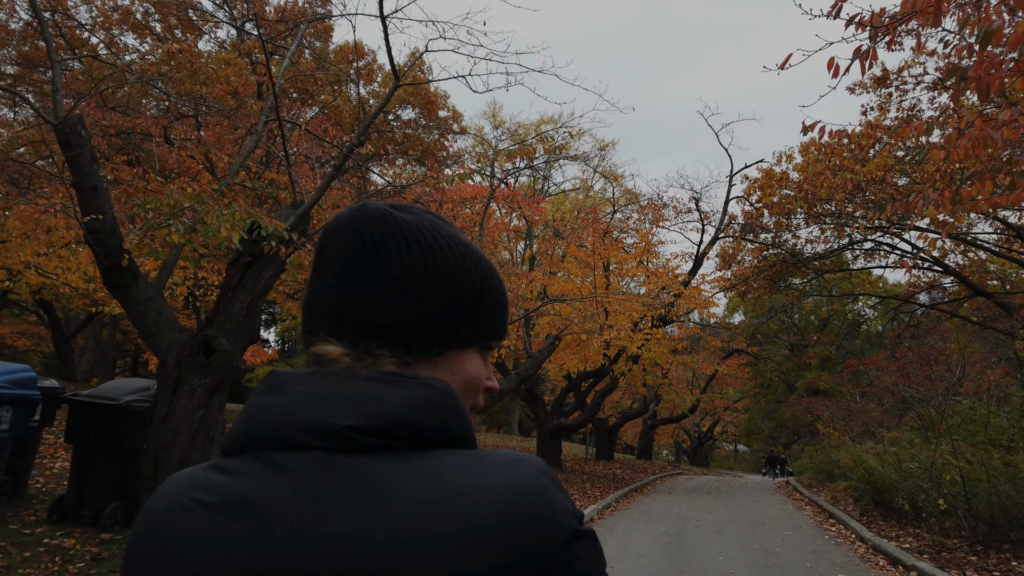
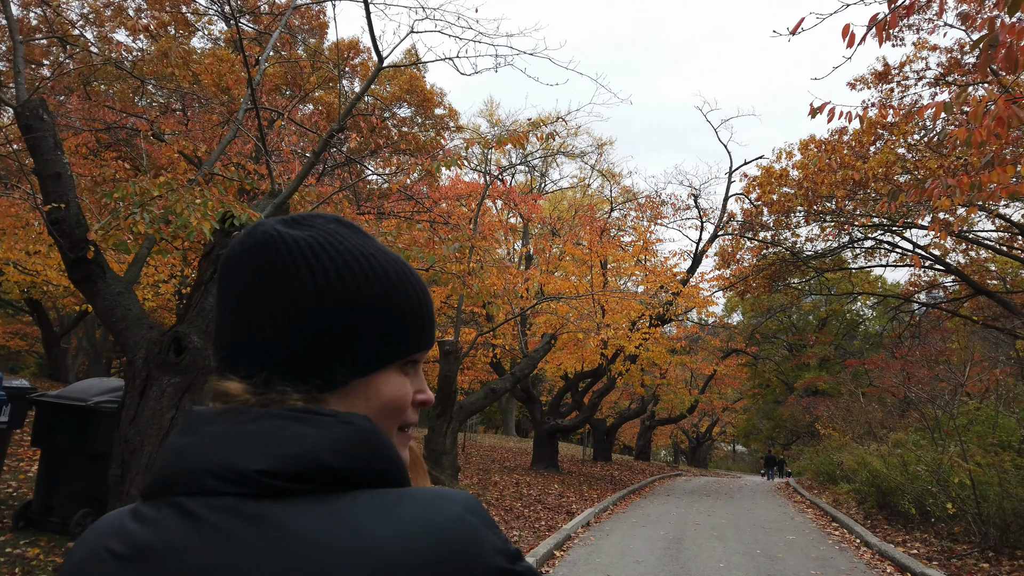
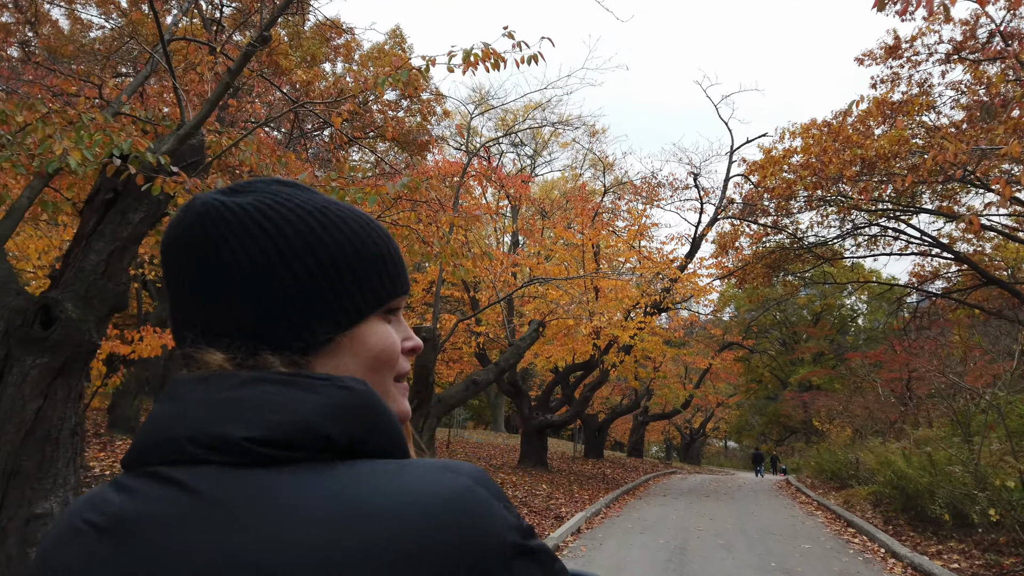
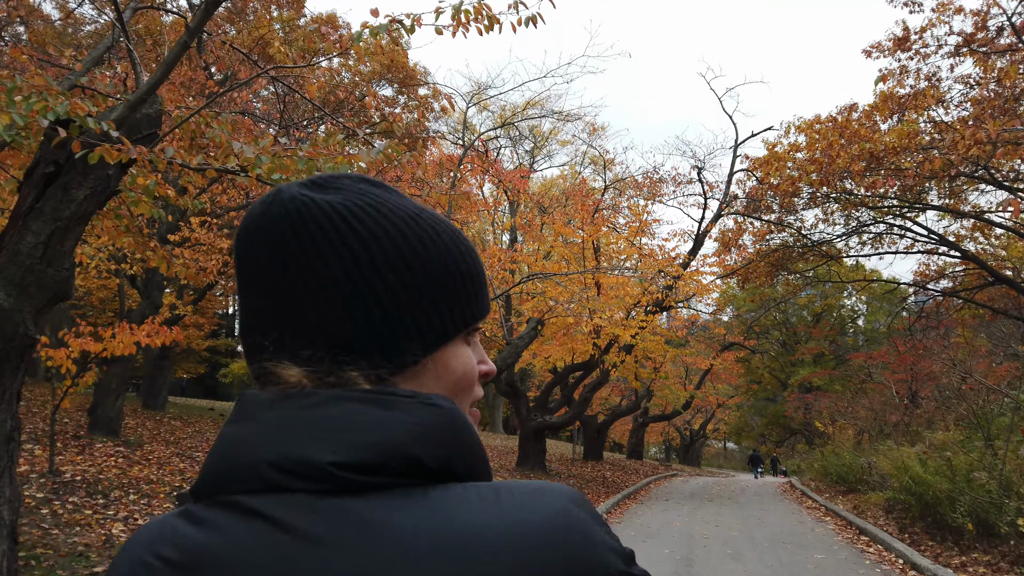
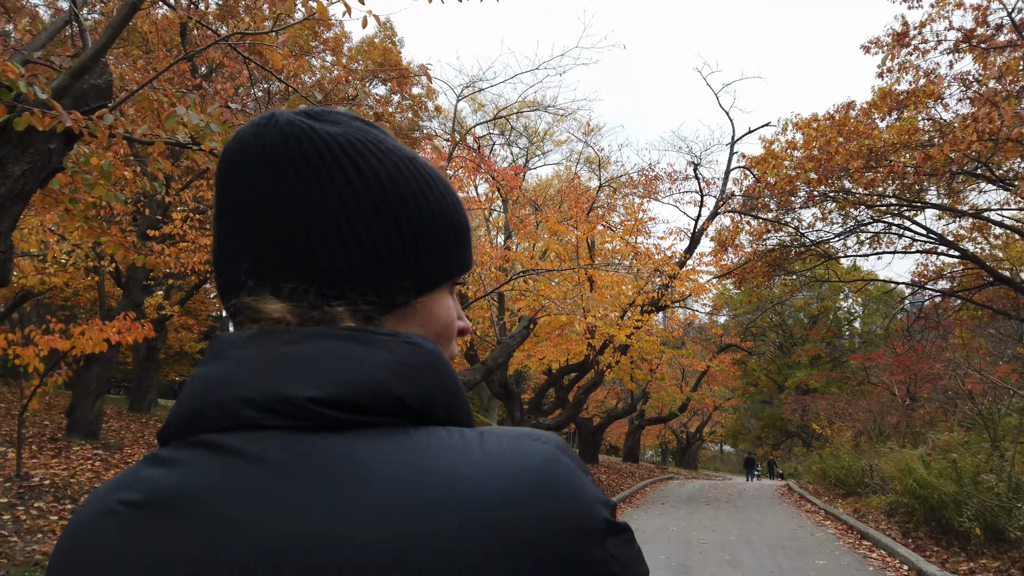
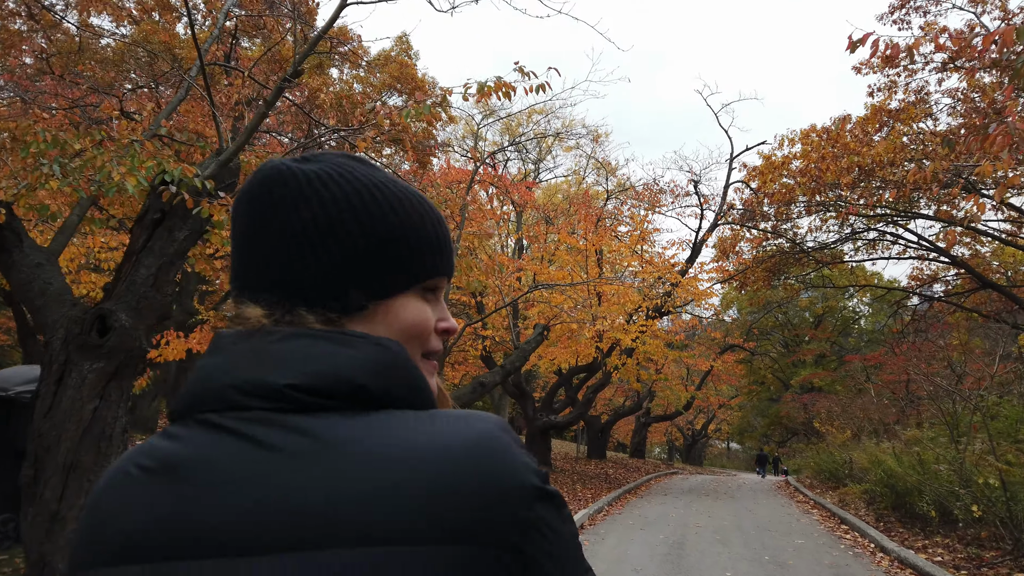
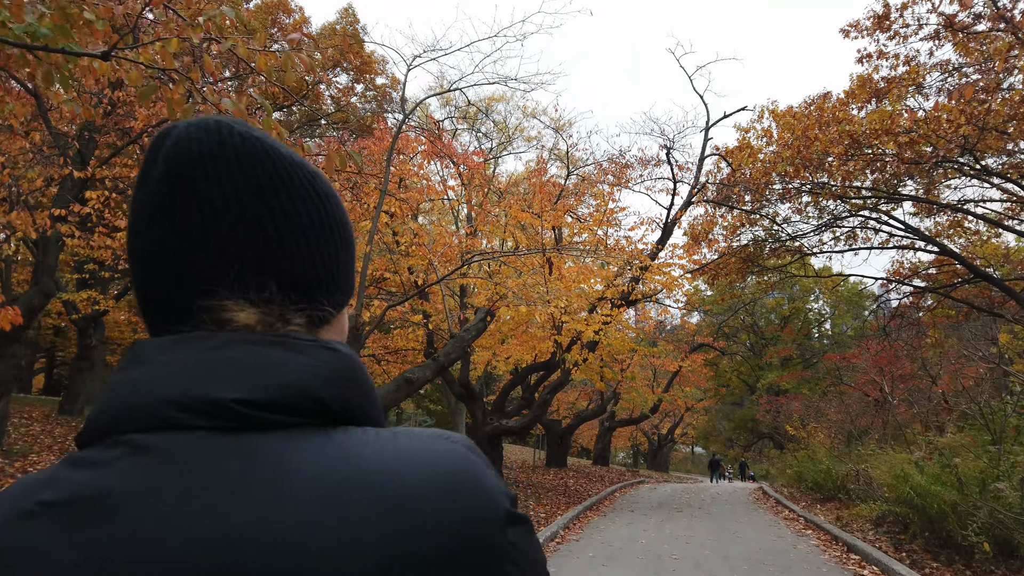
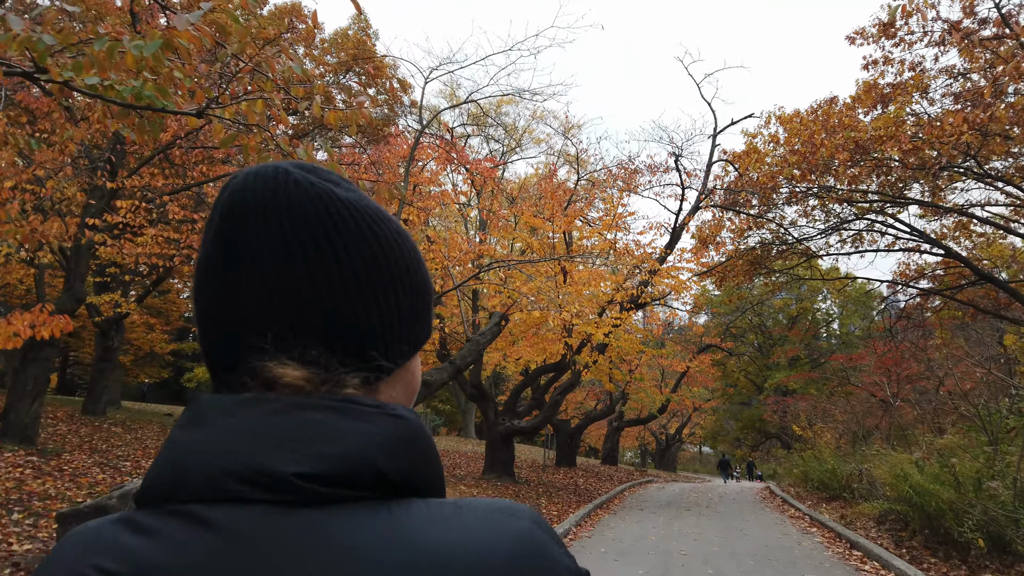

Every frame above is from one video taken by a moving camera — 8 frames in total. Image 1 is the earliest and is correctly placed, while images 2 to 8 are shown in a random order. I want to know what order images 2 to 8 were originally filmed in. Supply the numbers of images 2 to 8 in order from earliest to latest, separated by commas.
2, 6, 3, 4, 5, 8, 7
